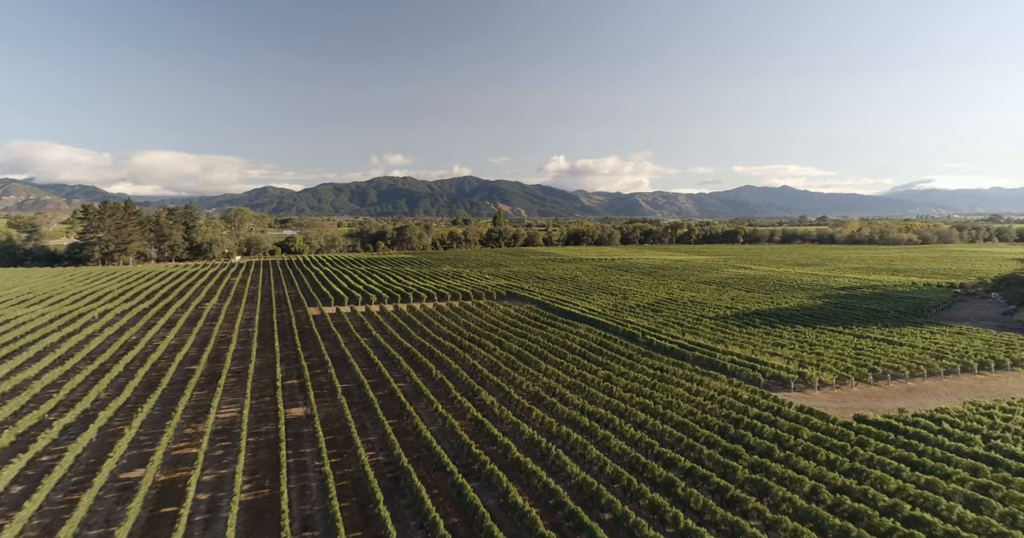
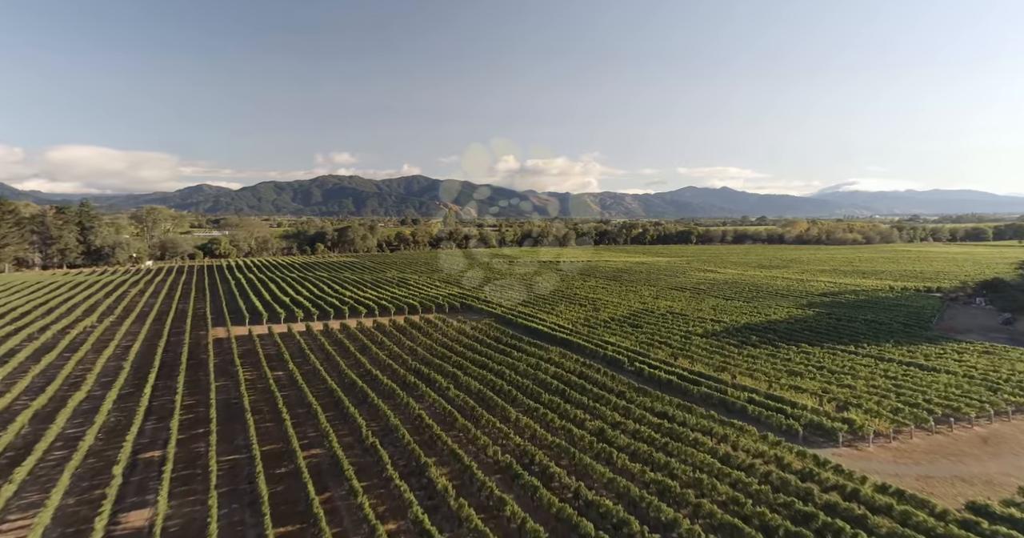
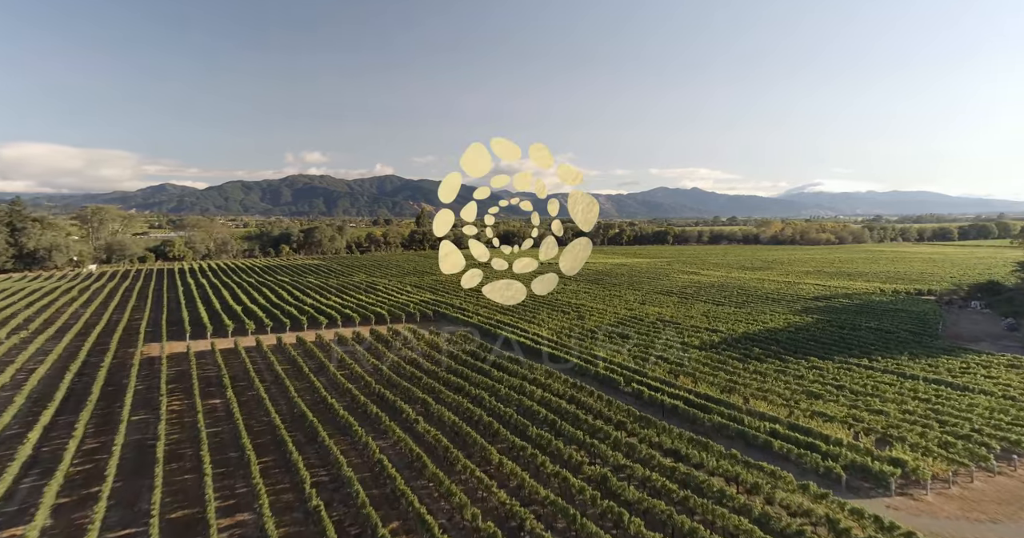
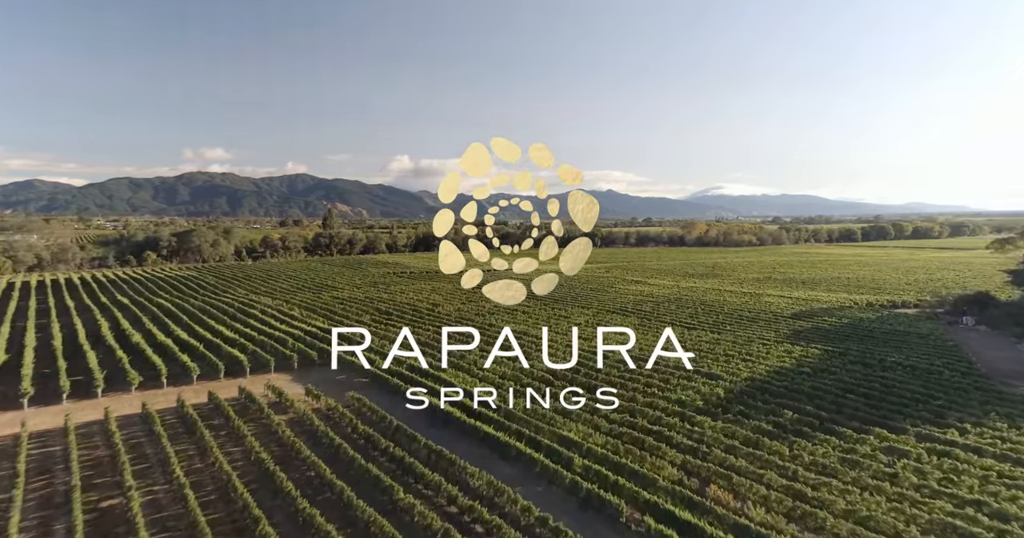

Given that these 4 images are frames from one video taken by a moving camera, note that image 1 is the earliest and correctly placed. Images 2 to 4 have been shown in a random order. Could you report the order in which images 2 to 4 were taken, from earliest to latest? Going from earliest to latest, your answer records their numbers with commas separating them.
2, 3, 4
